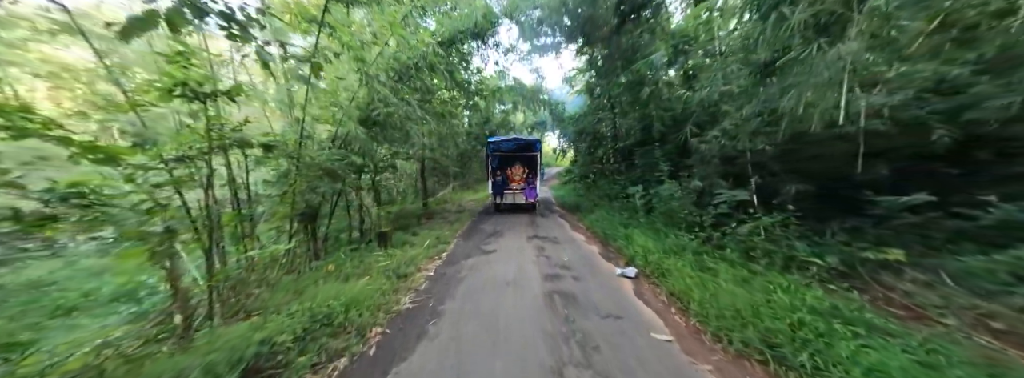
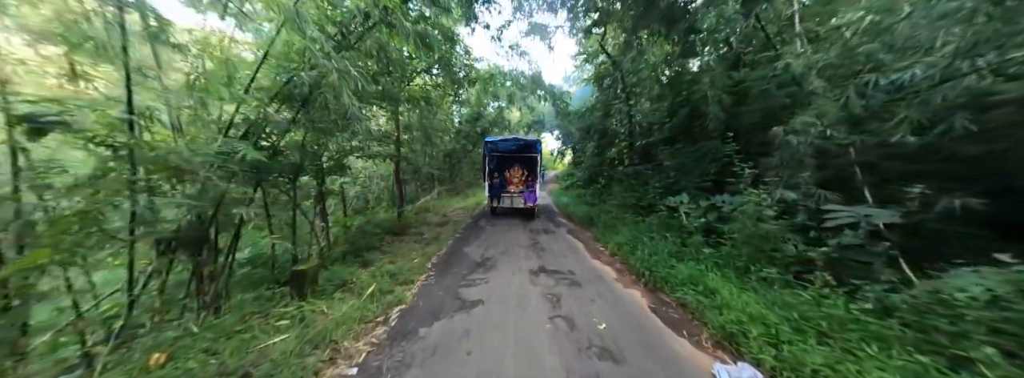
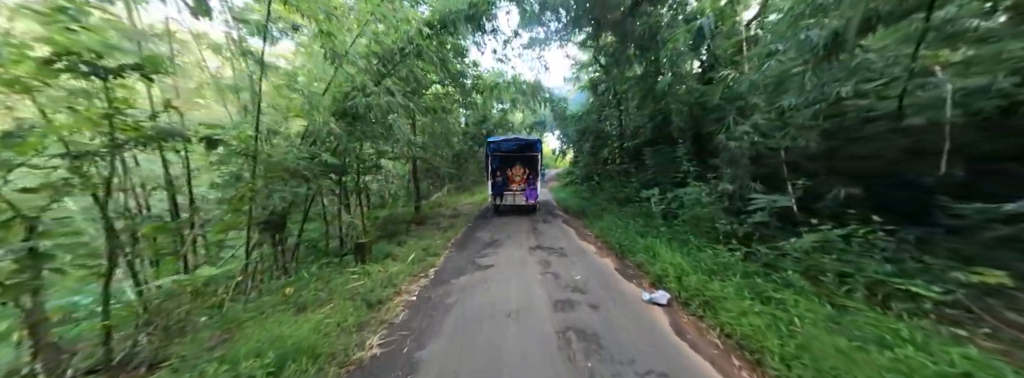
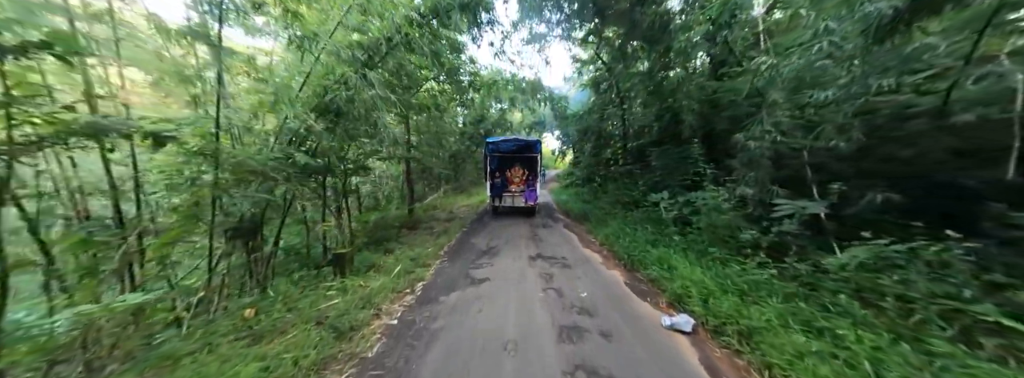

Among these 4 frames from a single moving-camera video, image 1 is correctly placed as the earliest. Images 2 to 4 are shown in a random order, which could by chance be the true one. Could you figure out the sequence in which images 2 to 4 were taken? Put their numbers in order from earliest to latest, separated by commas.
3, 4, 2
